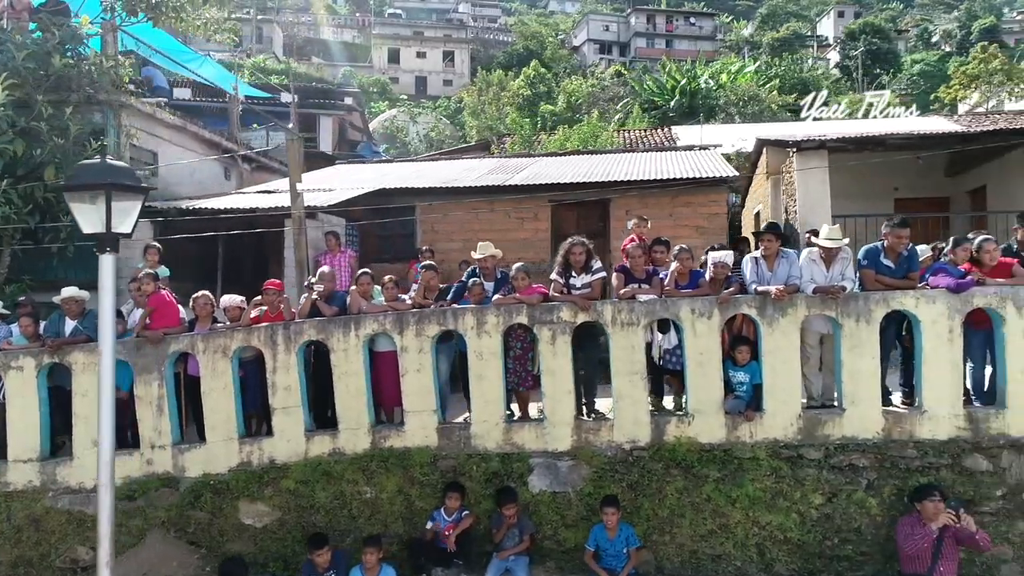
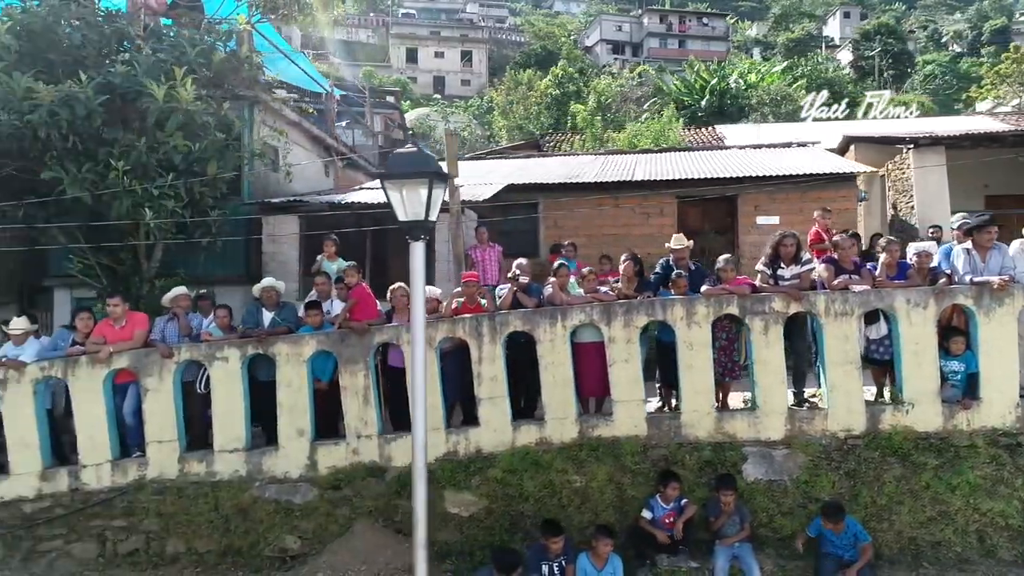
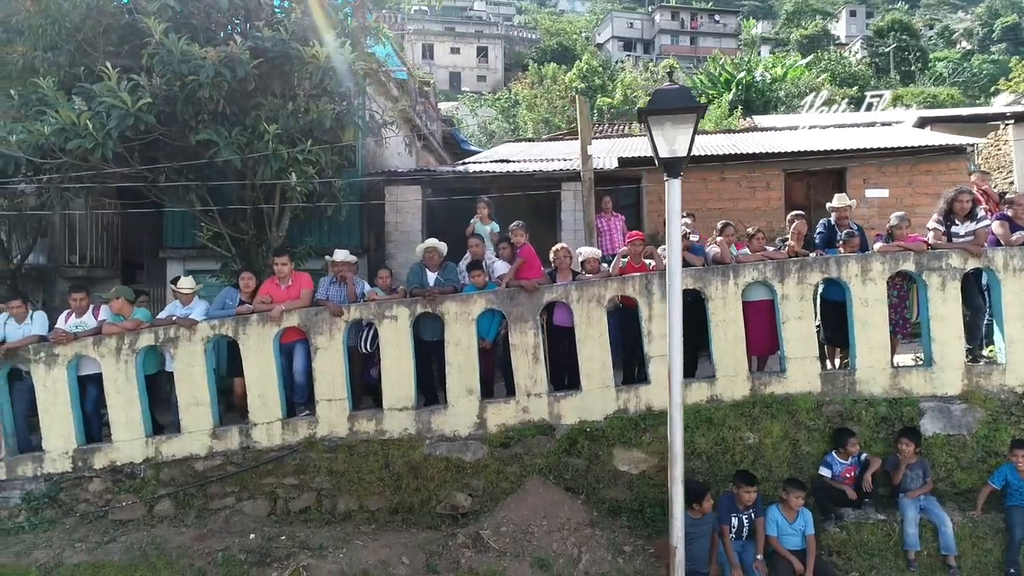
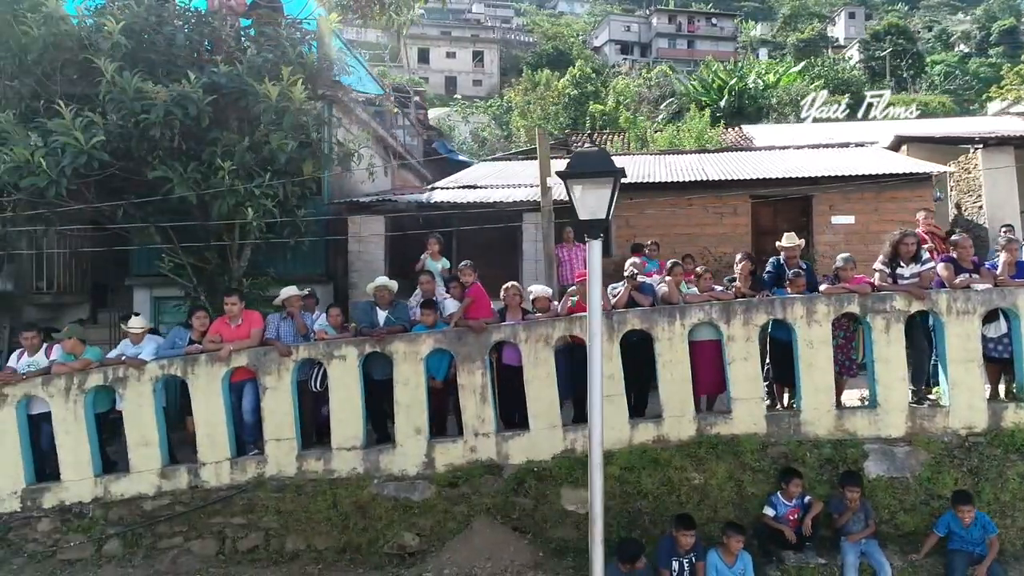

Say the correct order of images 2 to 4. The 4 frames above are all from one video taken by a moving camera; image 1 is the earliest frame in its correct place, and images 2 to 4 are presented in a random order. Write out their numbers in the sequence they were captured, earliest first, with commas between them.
2, 4, 3
